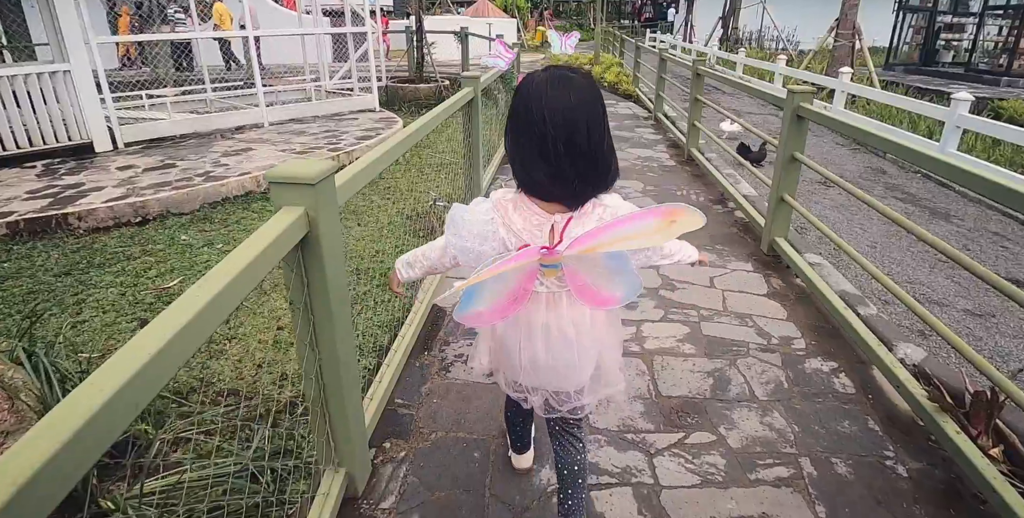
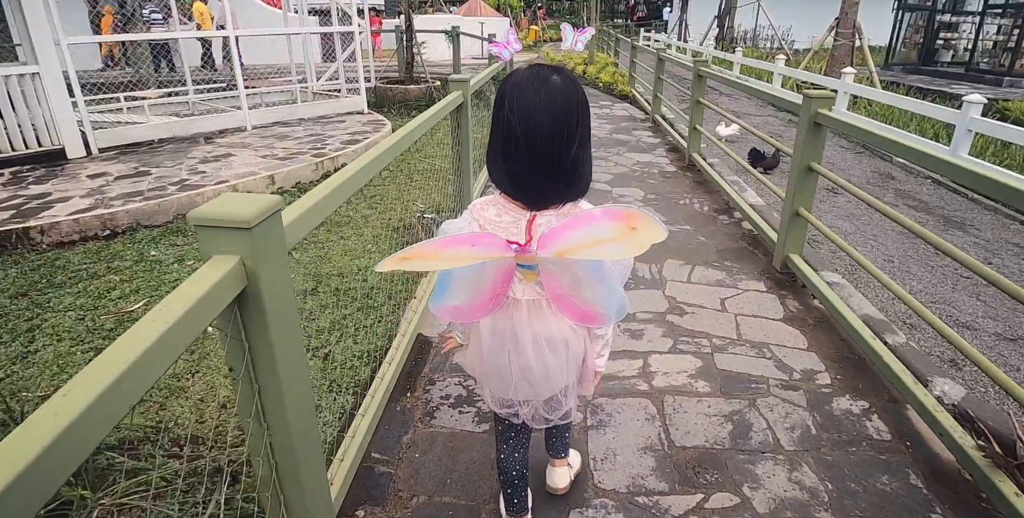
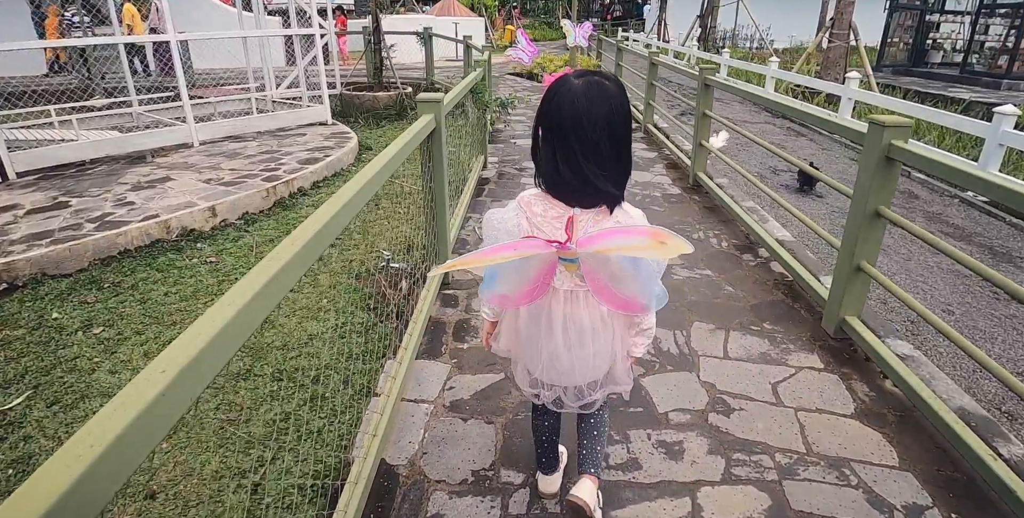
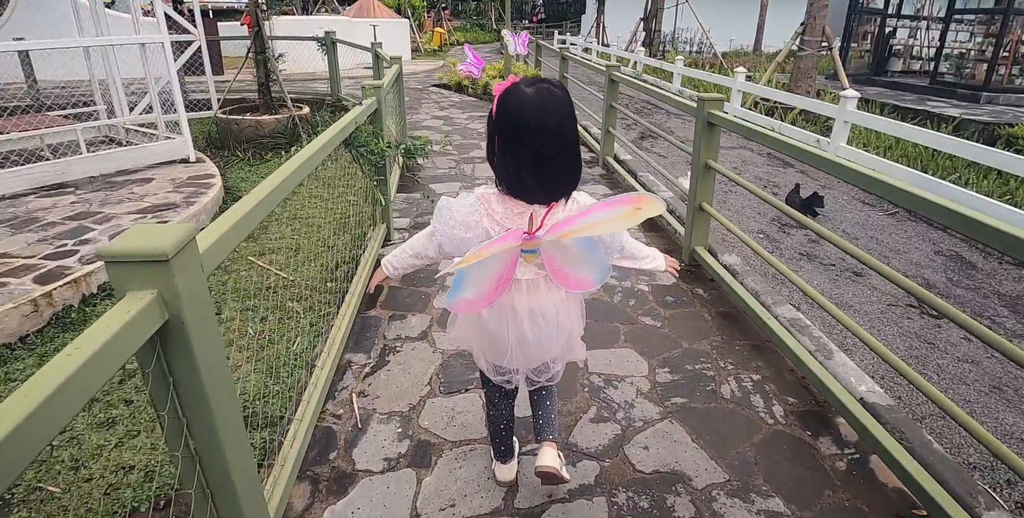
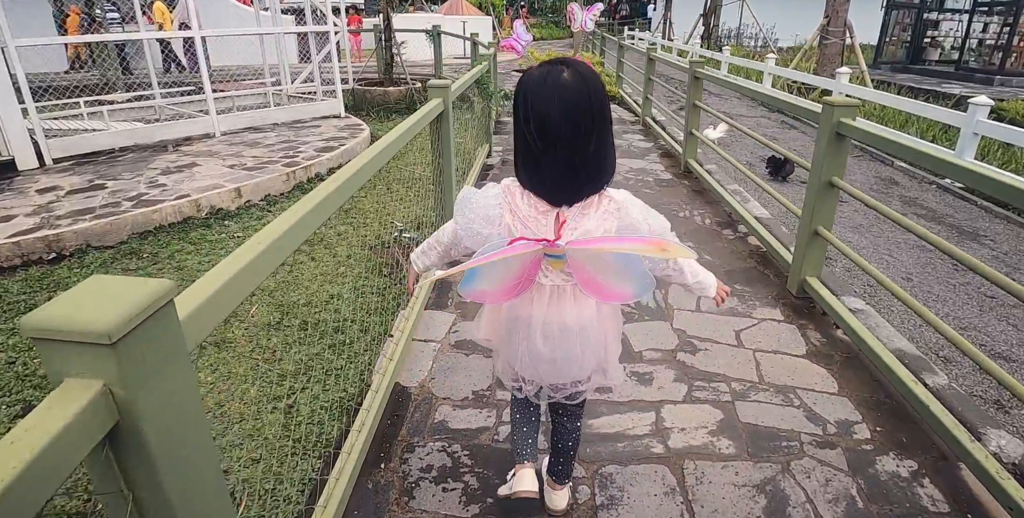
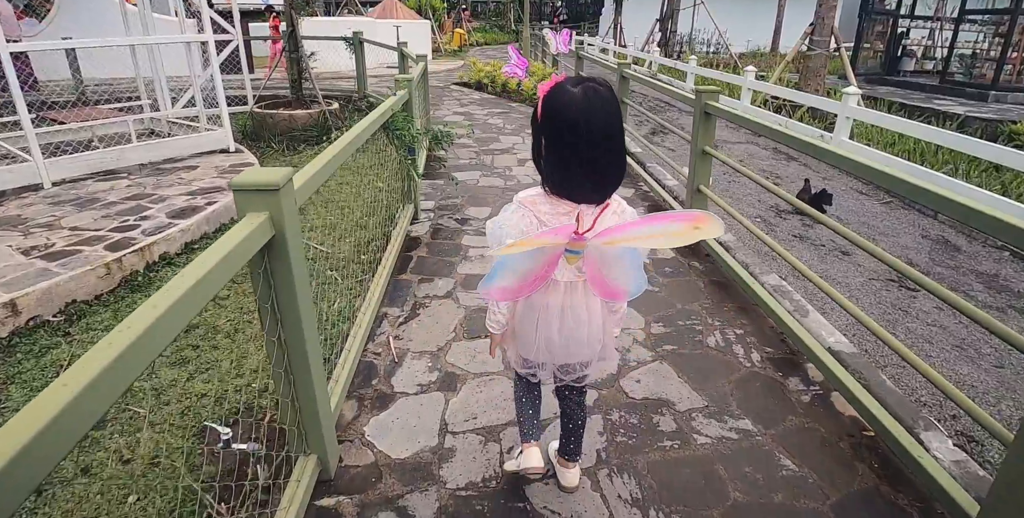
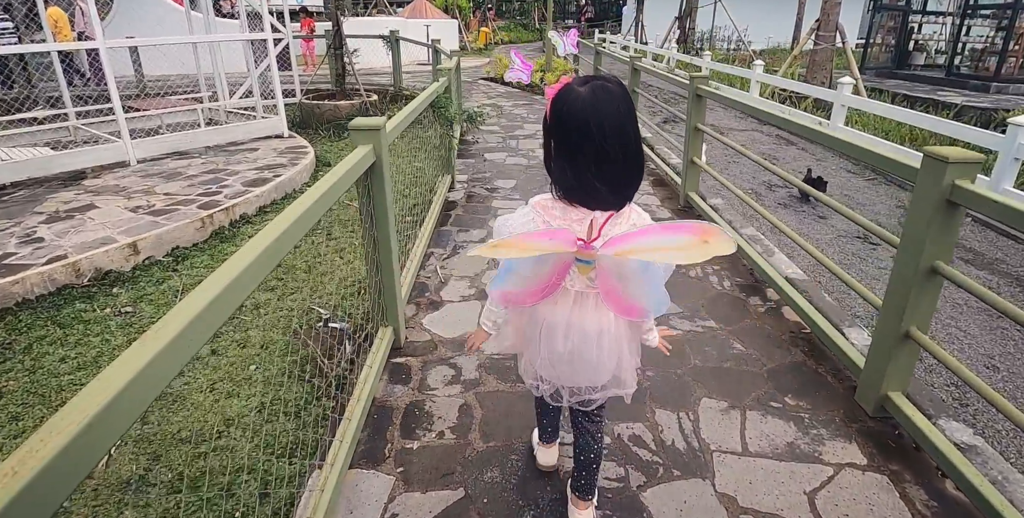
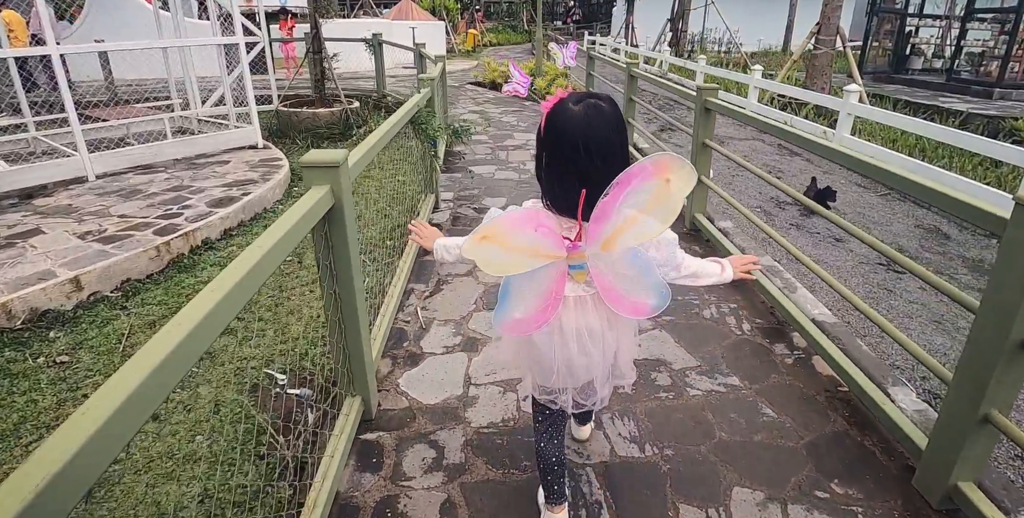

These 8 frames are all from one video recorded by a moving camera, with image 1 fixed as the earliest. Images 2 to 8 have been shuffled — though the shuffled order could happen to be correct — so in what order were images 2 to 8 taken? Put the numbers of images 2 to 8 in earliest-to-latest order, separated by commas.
2, 5, 3, 7, 8, 6, 4
